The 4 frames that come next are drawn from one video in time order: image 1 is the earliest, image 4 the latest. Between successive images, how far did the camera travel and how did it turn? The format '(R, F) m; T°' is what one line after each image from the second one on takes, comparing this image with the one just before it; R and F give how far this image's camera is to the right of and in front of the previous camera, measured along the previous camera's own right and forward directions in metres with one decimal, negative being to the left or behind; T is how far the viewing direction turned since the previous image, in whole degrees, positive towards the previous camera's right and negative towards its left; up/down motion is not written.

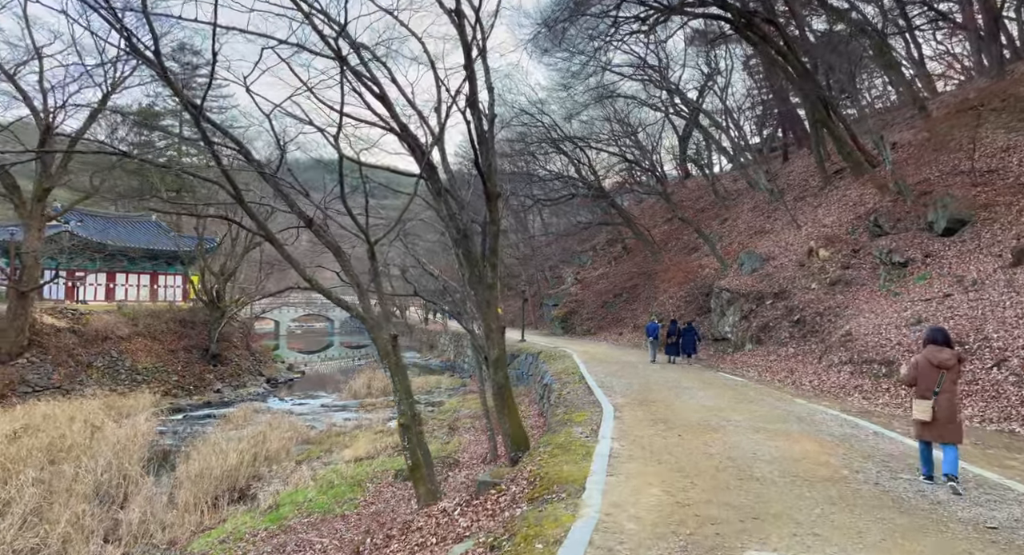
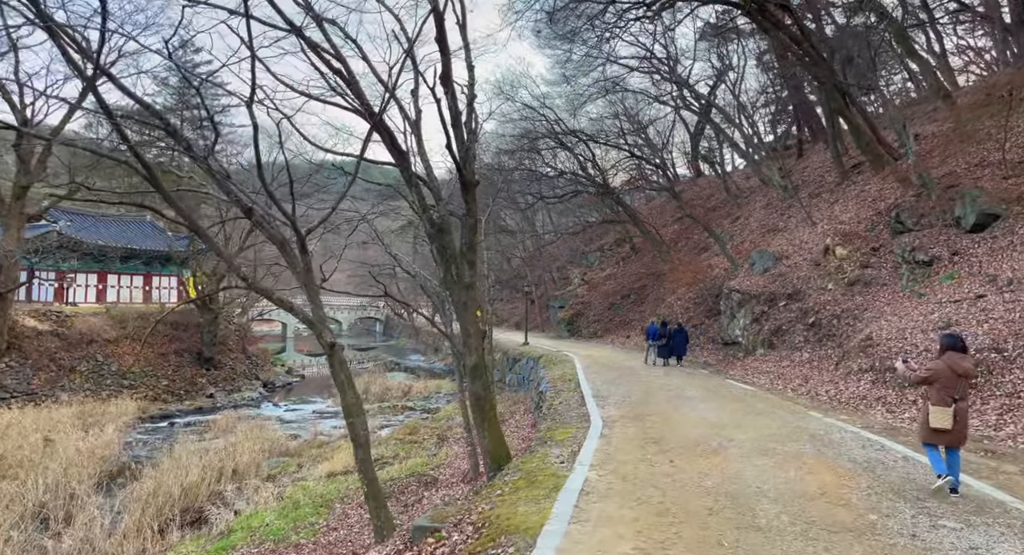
(+0.5, +1.1) m; -1°
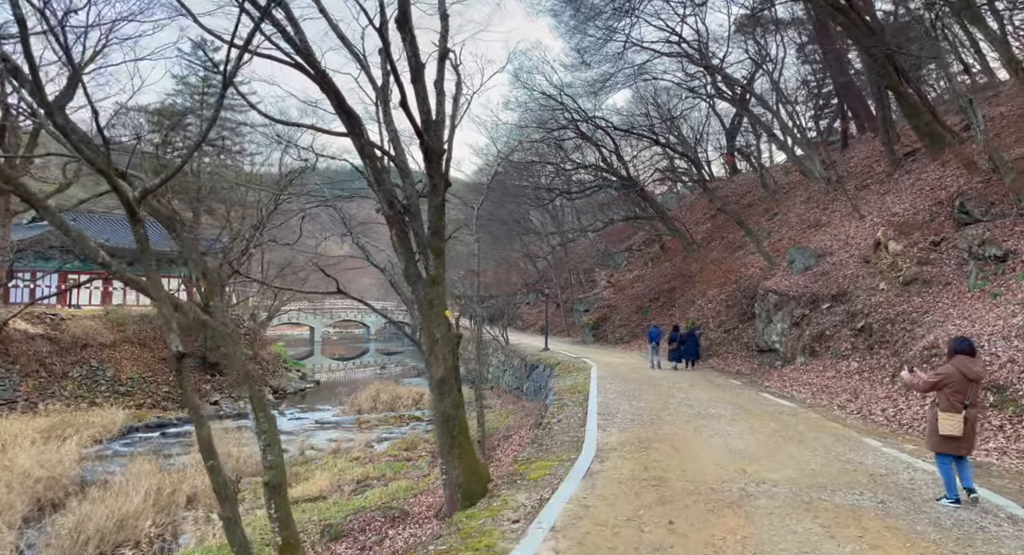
(+0.7, +1.8) m; -3°
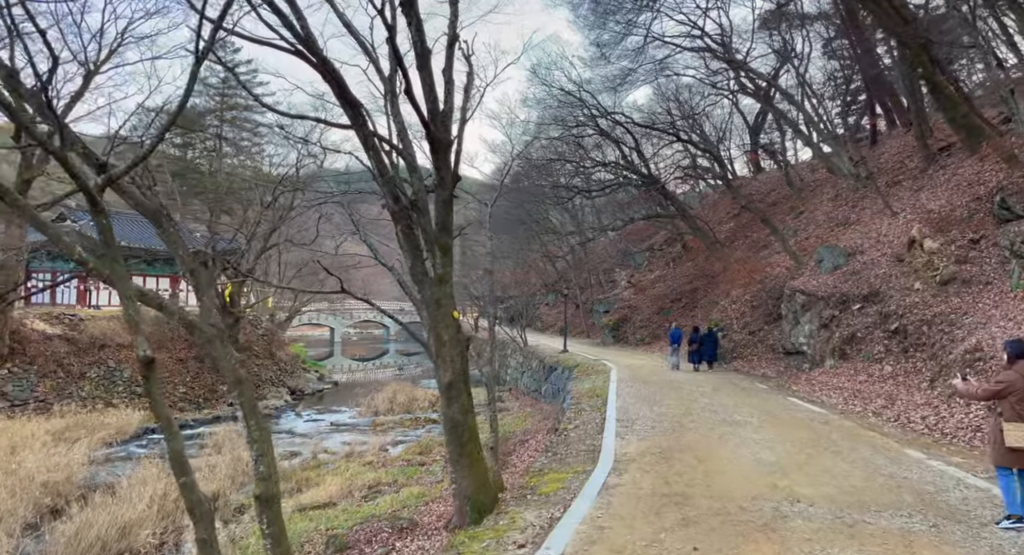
(+0.1, +0.5) m; -2°
